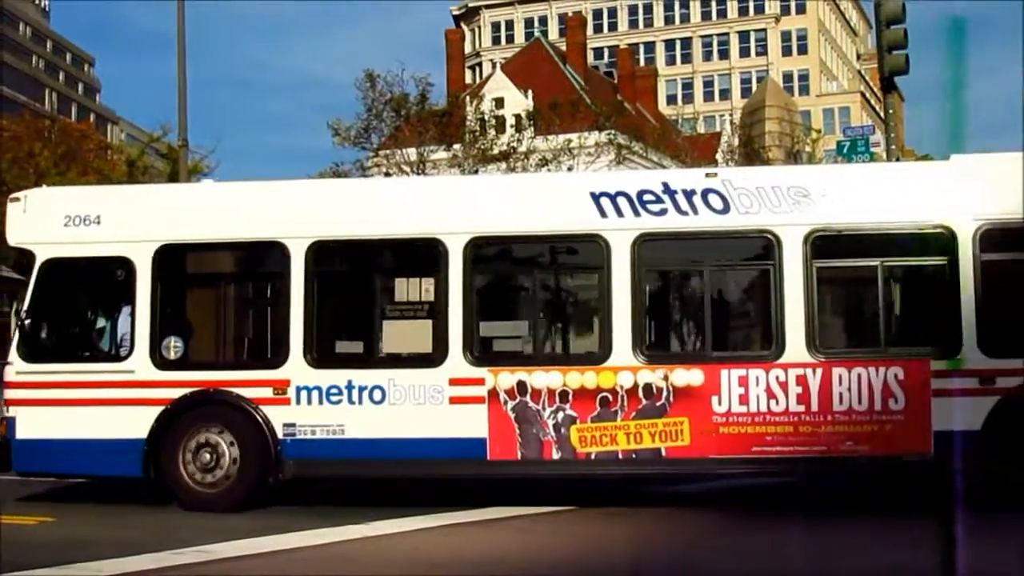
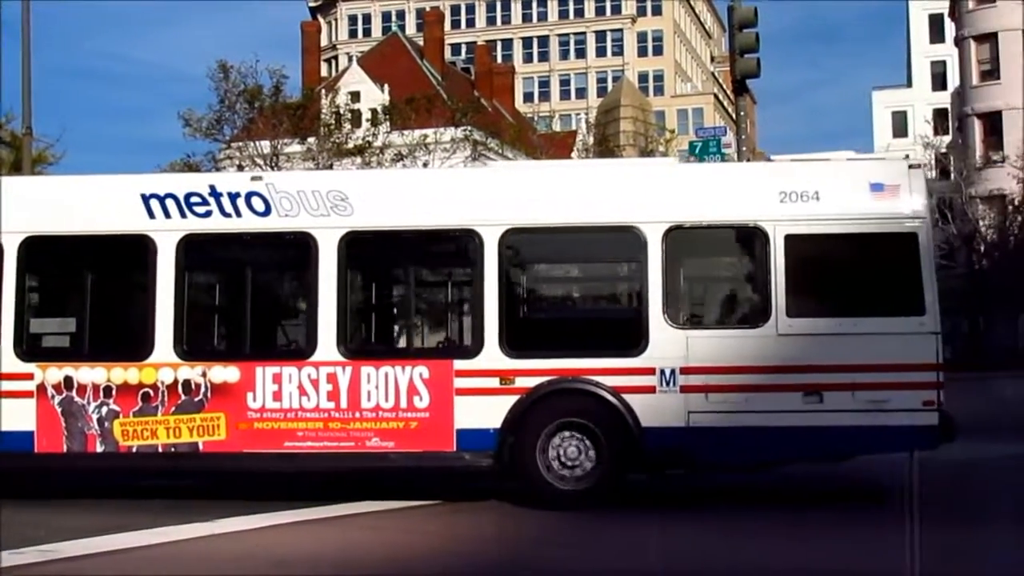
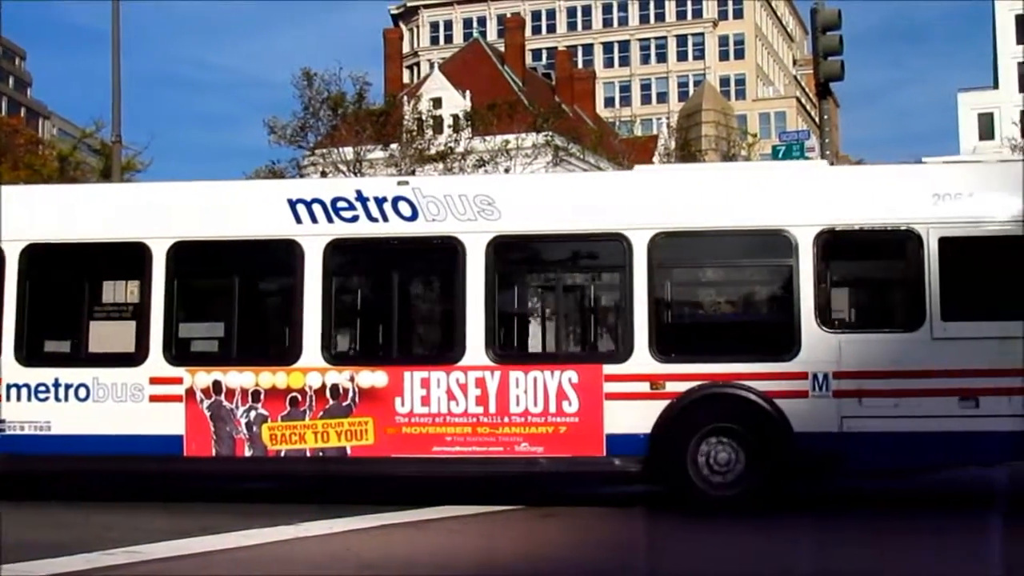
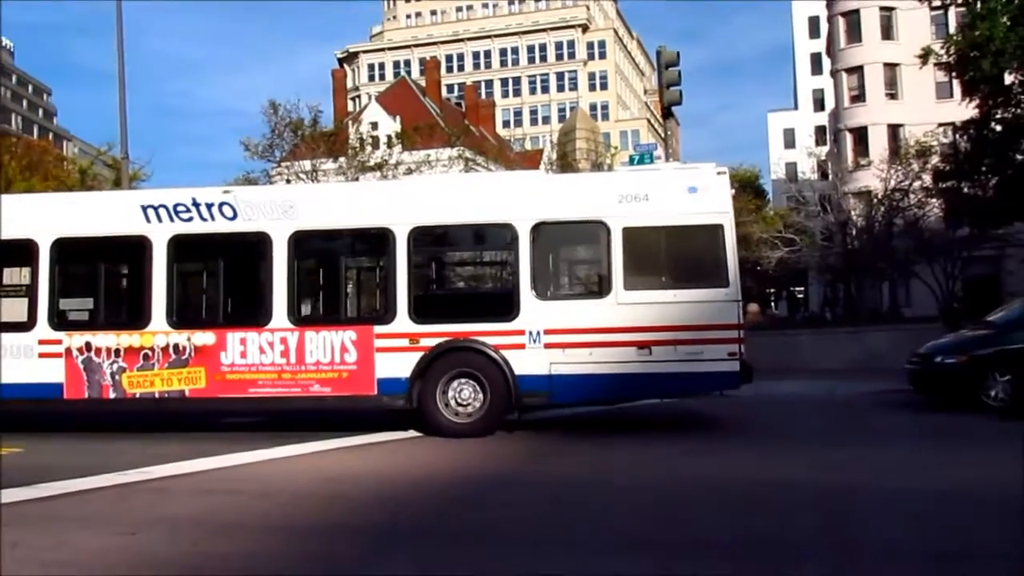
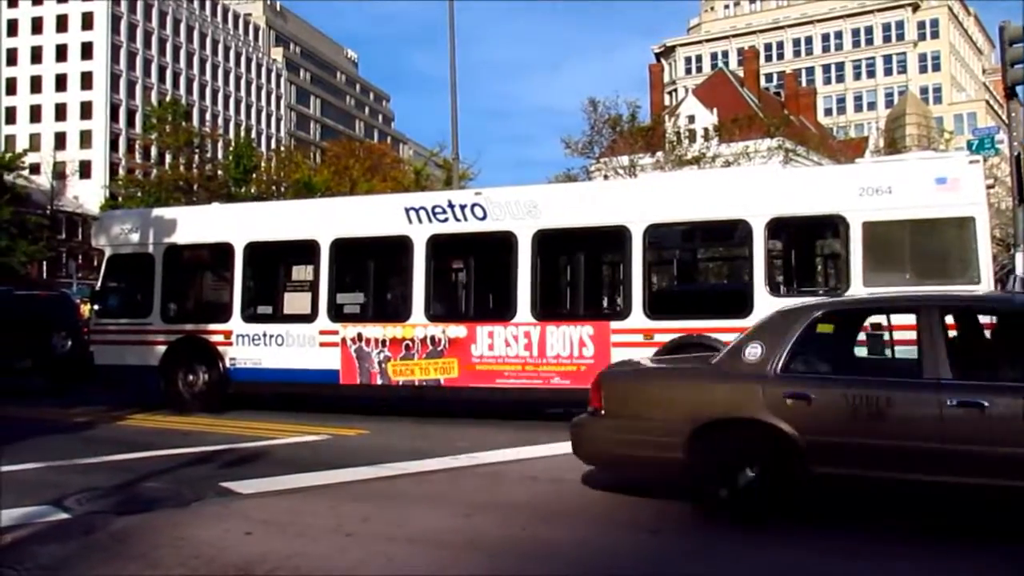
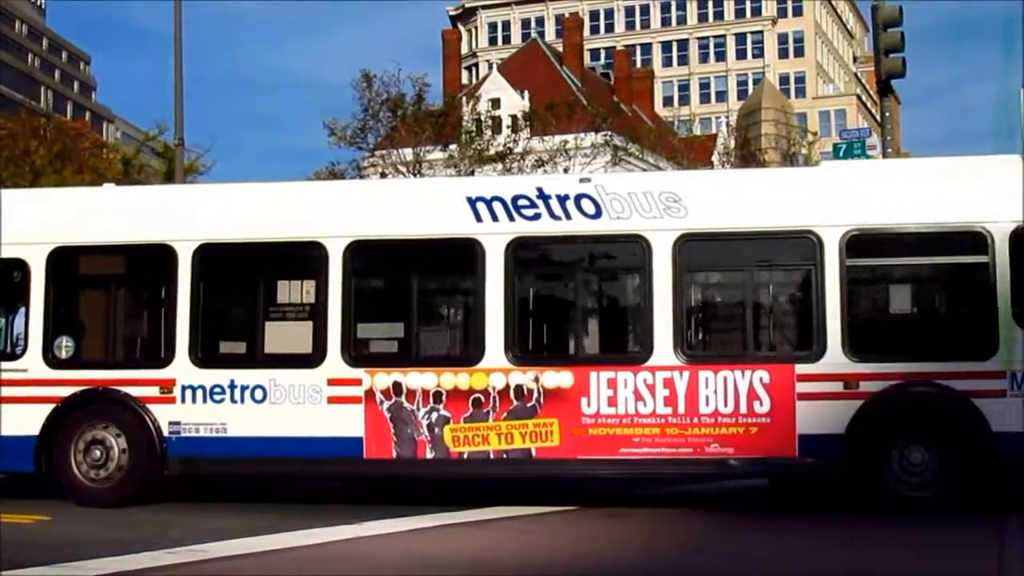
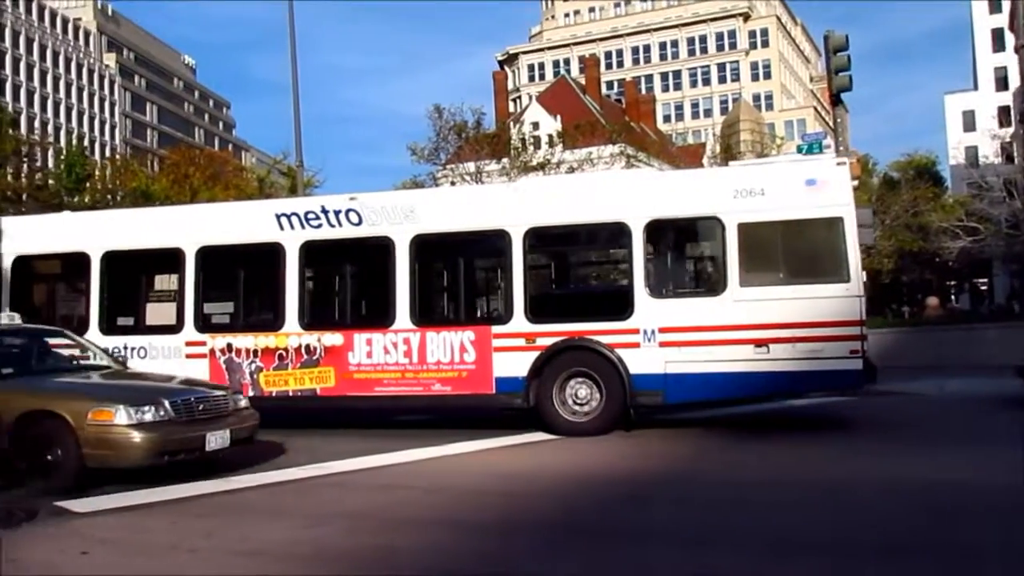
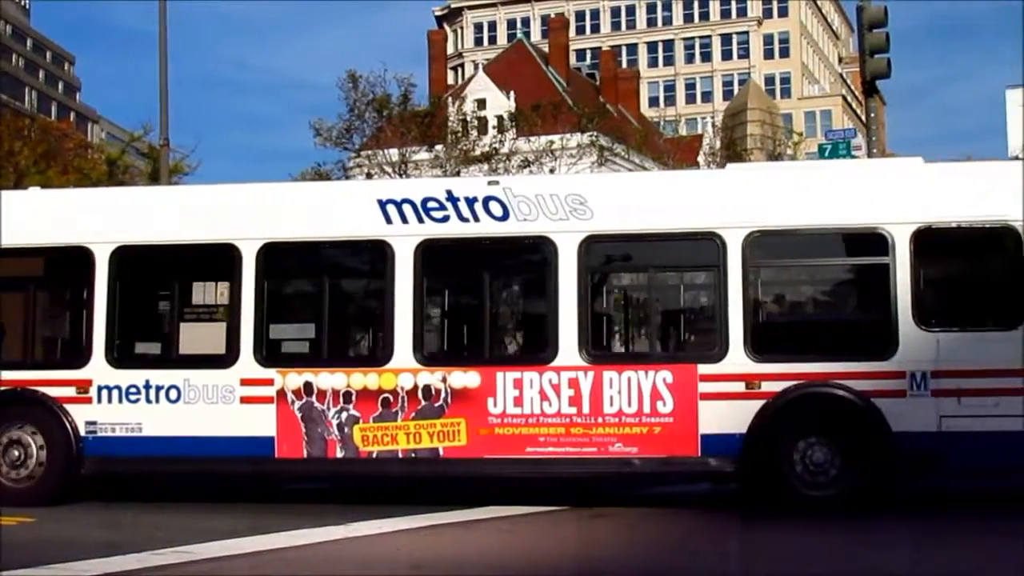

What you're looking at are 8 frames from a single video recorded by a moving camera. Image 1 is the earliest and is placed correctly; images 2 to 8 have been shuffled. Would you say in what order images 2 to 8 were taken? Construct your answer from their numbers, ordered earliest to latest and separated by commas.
6, 8, 3, 2, 4, 7, 5
